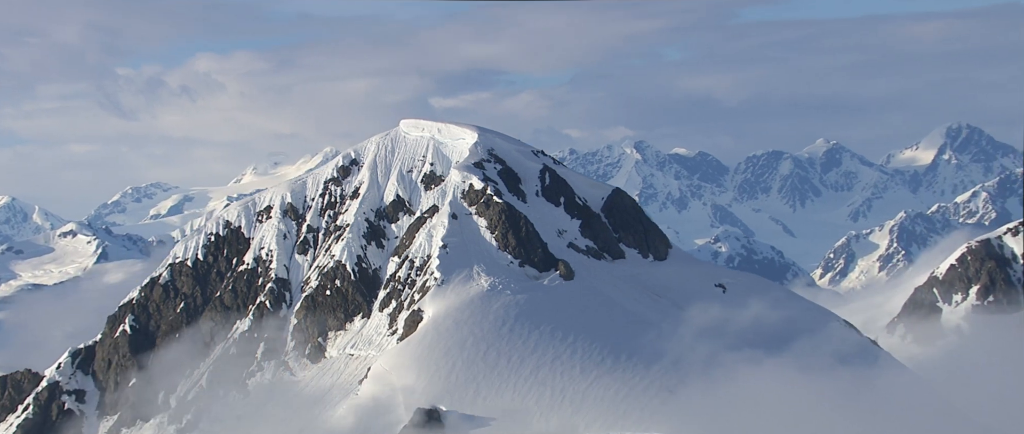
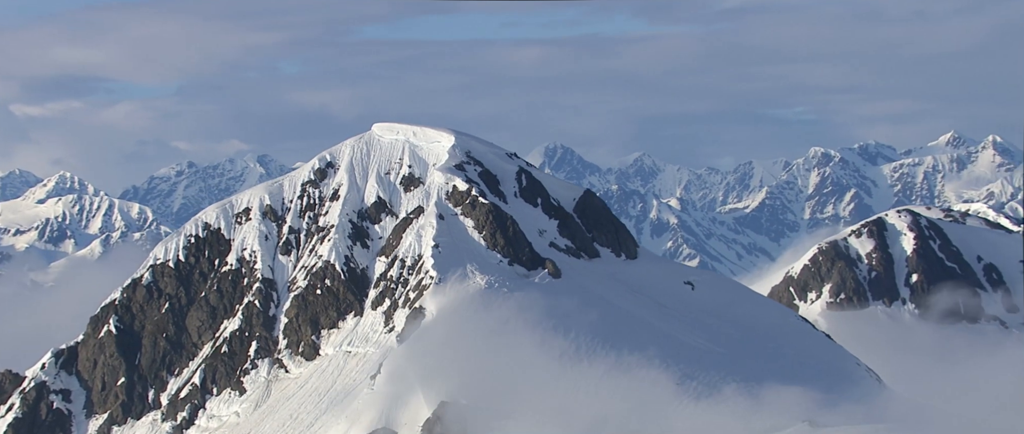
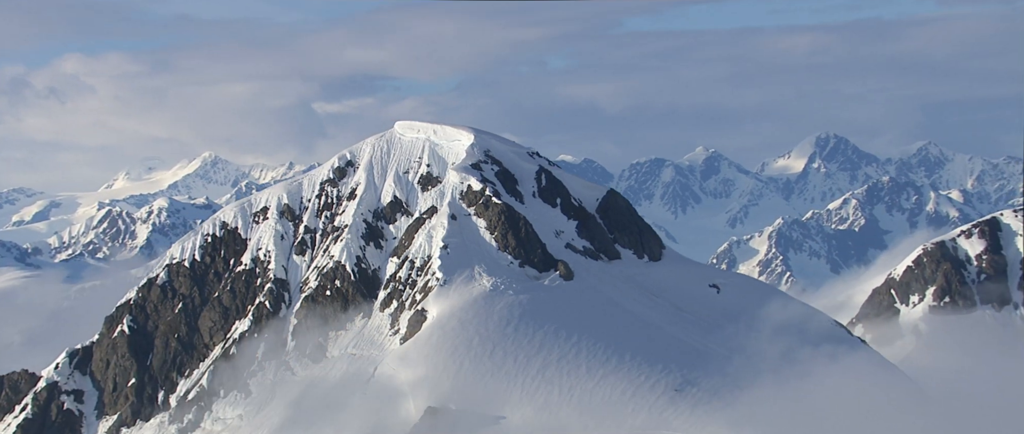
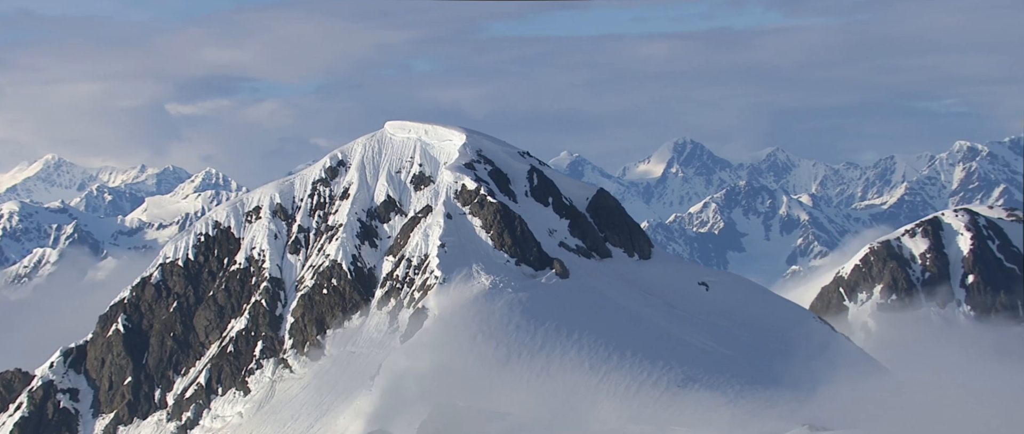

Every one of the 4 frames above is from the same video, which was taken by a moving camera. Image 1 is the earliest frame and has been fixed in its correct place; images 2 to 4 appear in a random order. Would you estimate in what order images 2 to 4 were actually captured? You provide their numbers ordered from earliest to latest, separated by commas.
3, 4, 2
